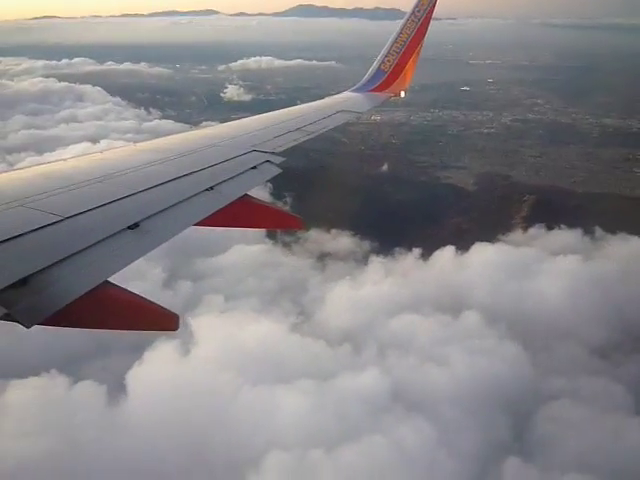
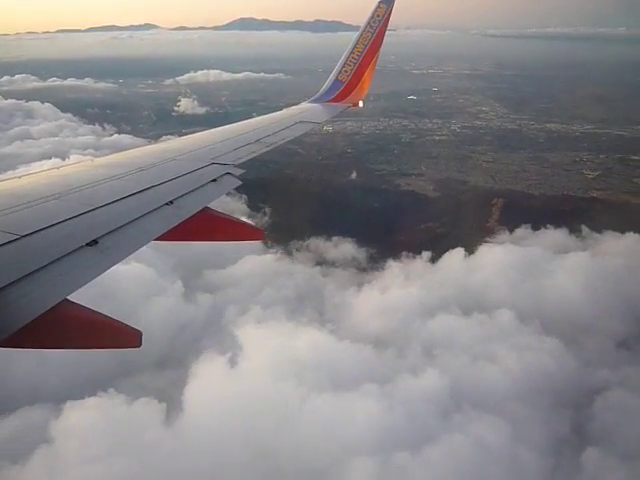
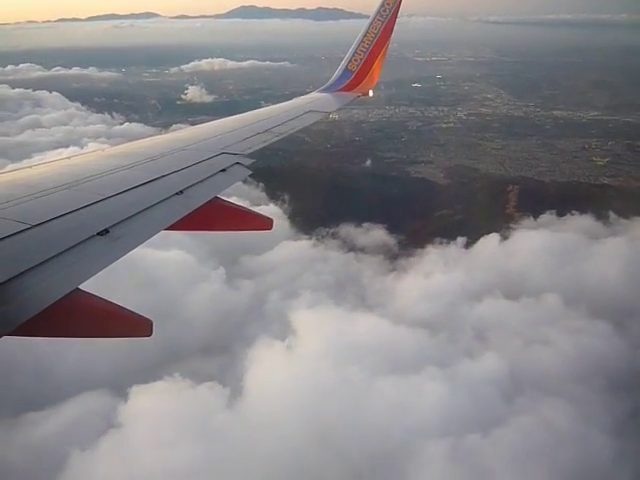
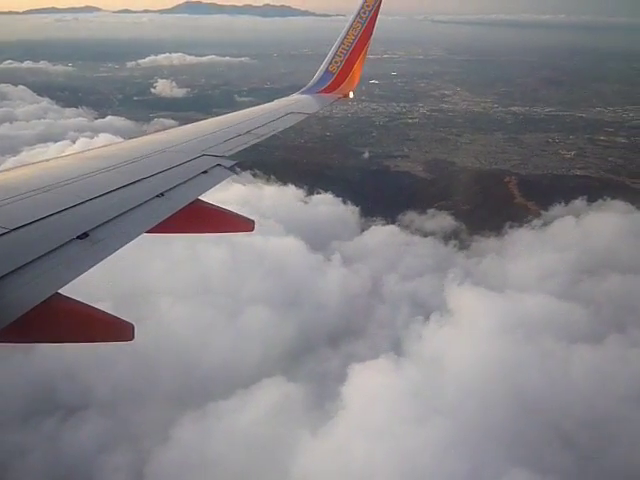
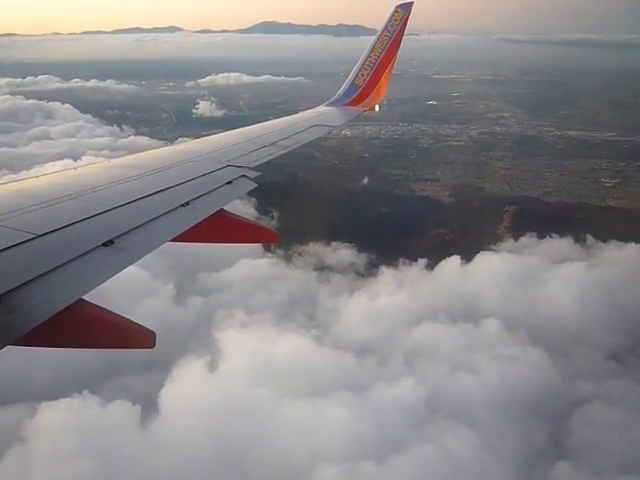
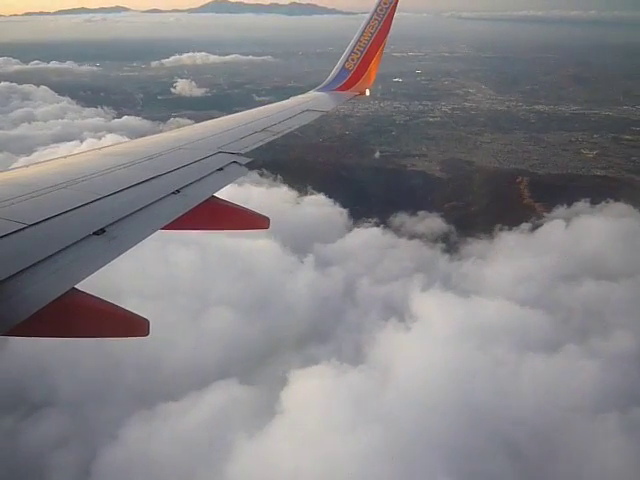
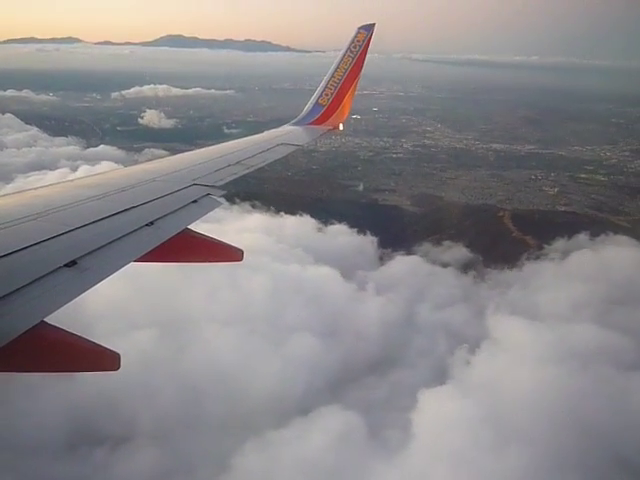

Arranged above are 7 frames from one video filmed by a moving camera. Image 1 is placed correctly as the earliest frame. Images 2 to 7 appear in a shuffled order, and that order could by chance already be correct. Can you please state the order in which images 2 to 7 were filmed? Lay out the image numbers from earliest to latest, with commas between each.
5, 2, 3, 6, 4, 7
